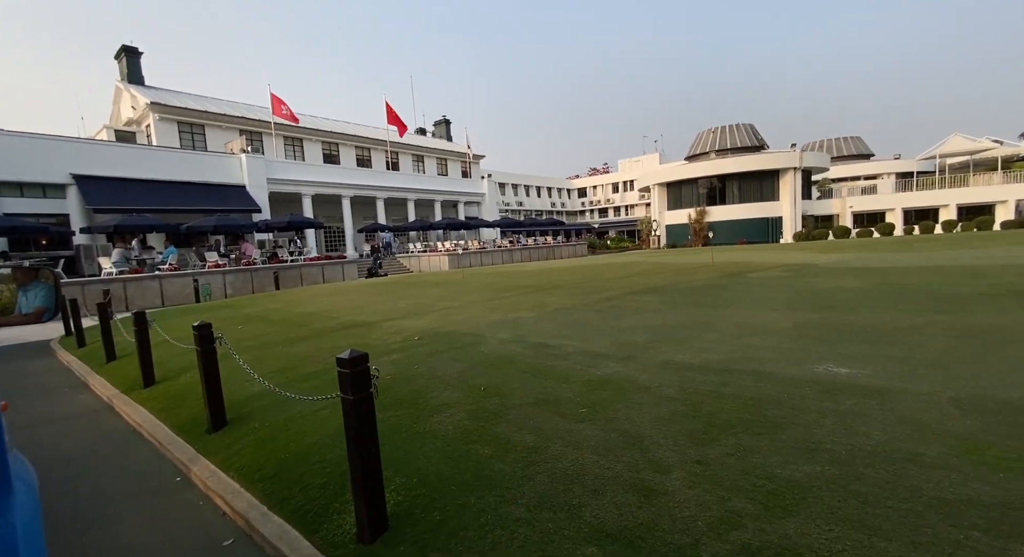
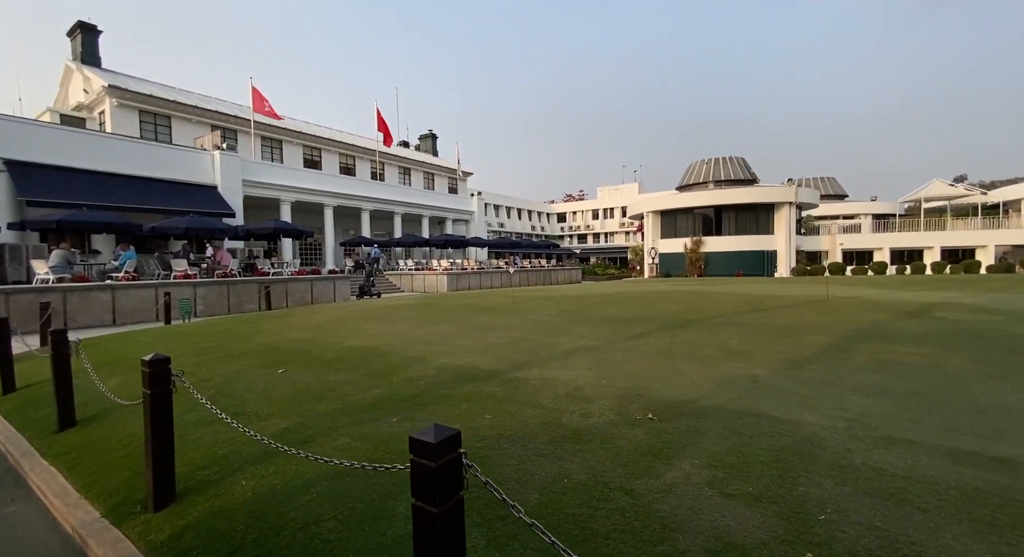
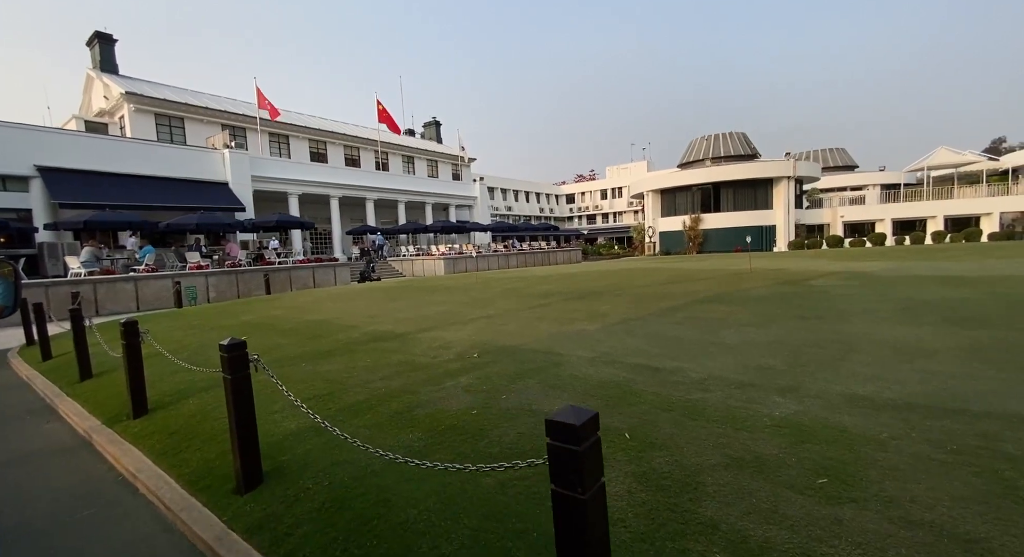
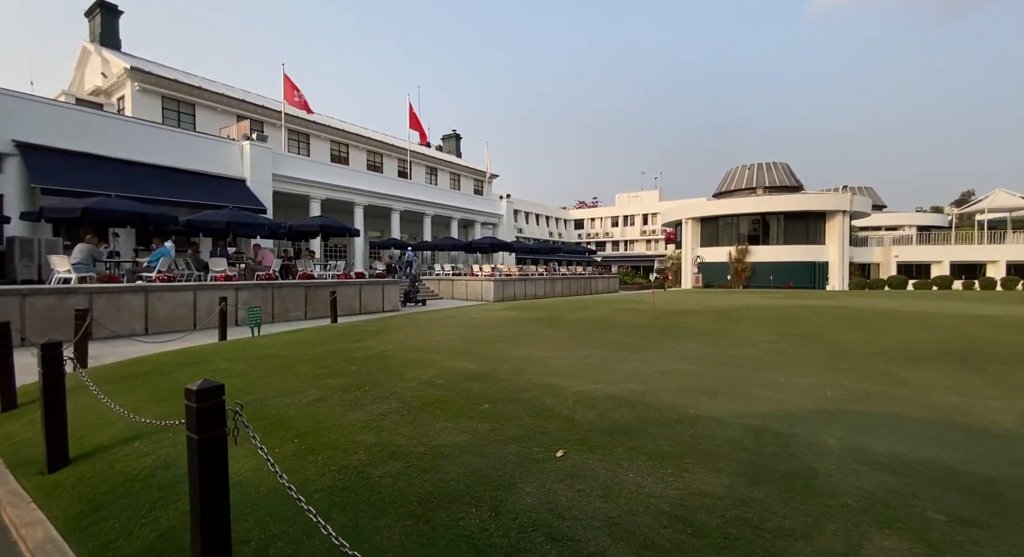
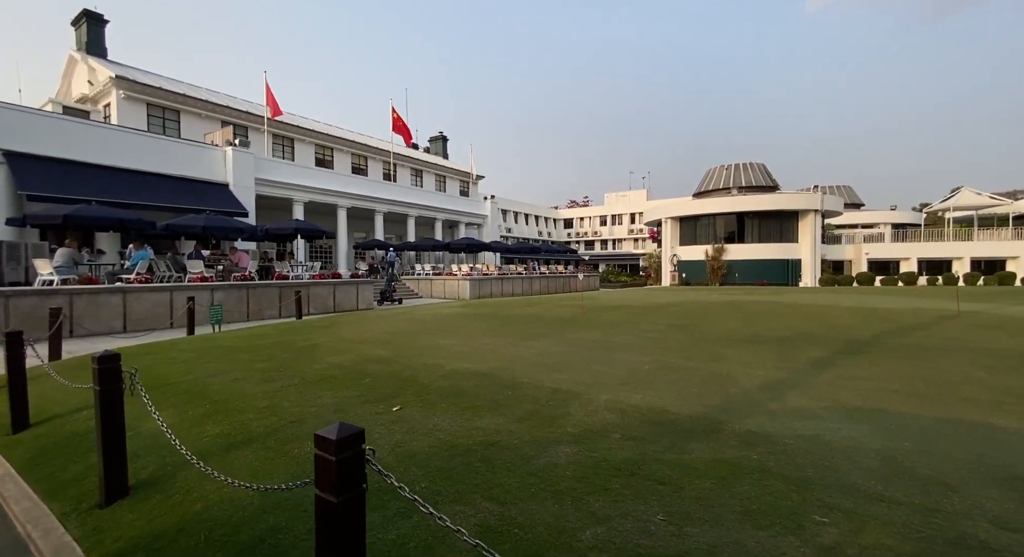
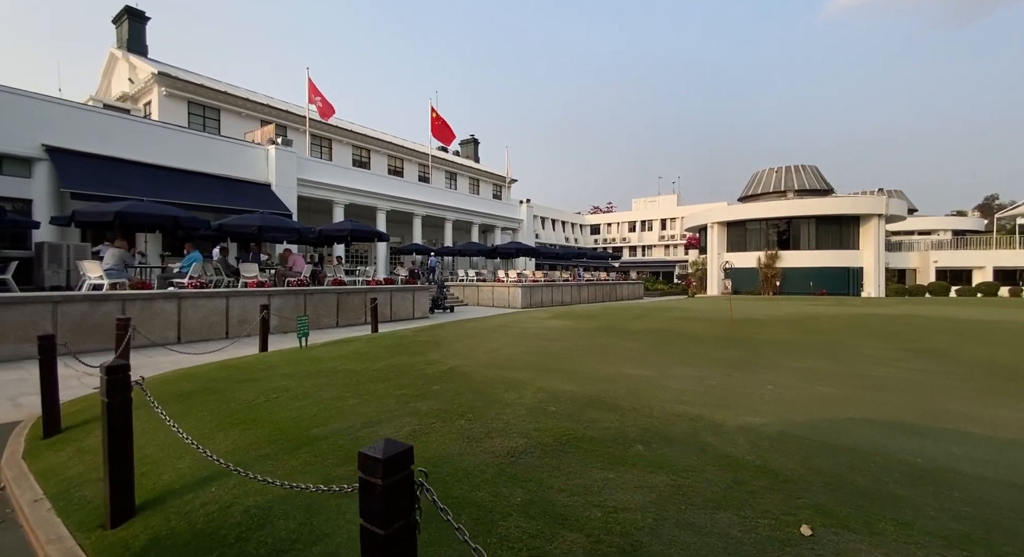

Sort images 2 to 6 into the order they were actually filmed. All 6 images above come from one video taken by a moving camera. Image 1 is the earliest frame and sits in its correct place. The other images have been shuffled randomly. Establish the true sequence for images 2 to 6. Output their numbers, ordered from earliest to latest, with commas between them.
3, 2, 5, 4, 6
